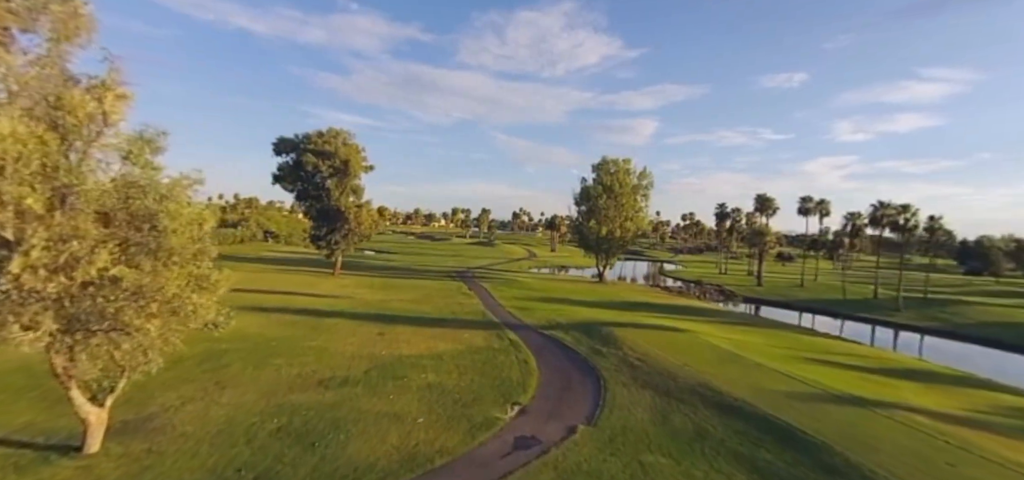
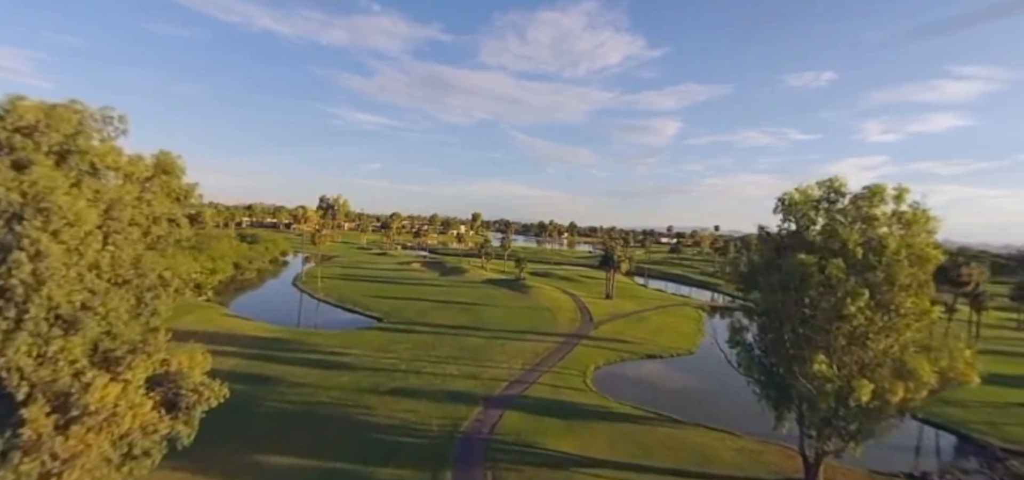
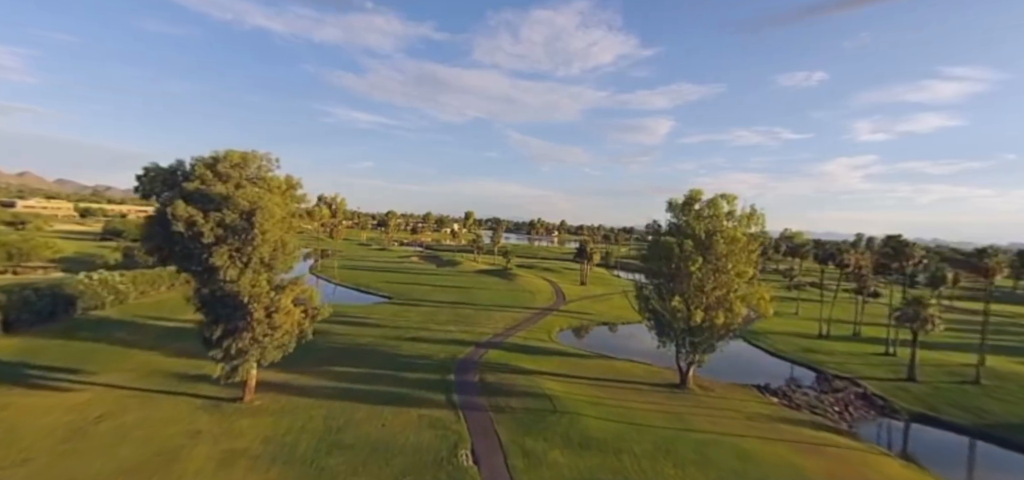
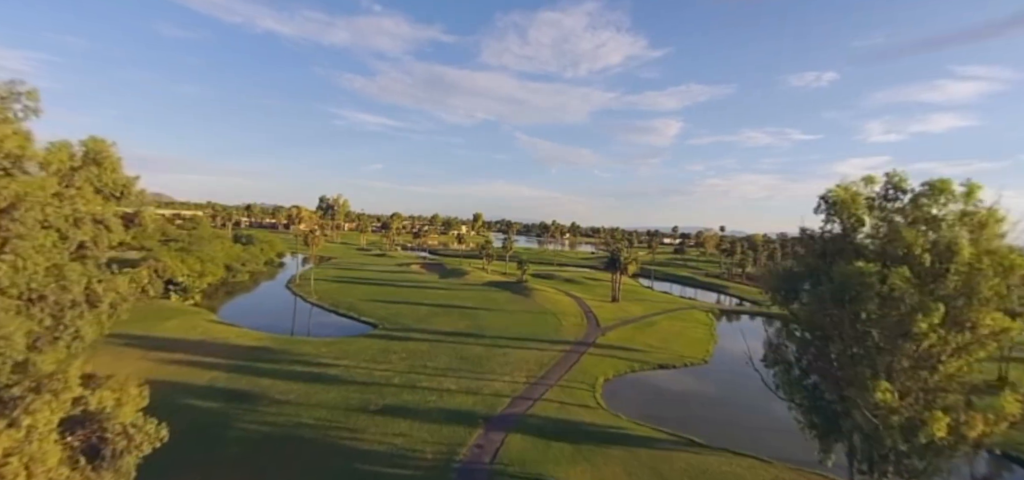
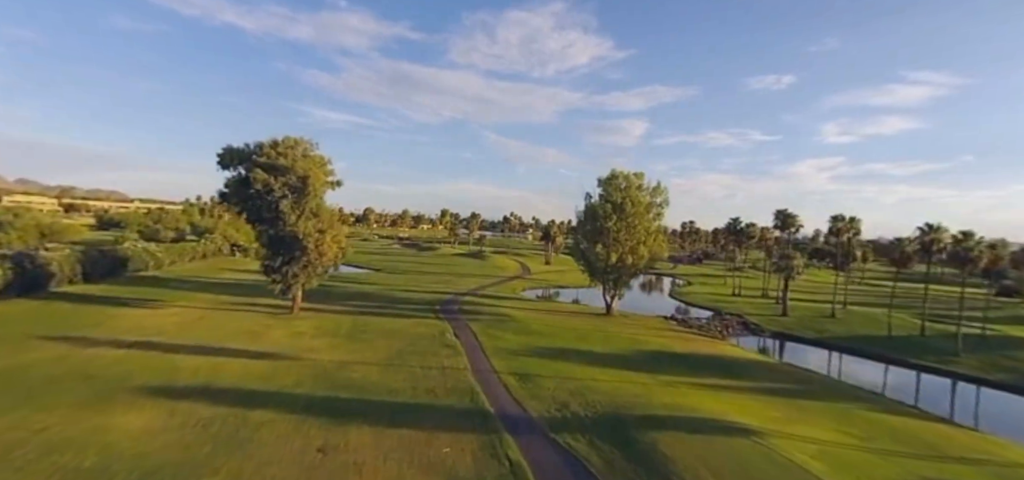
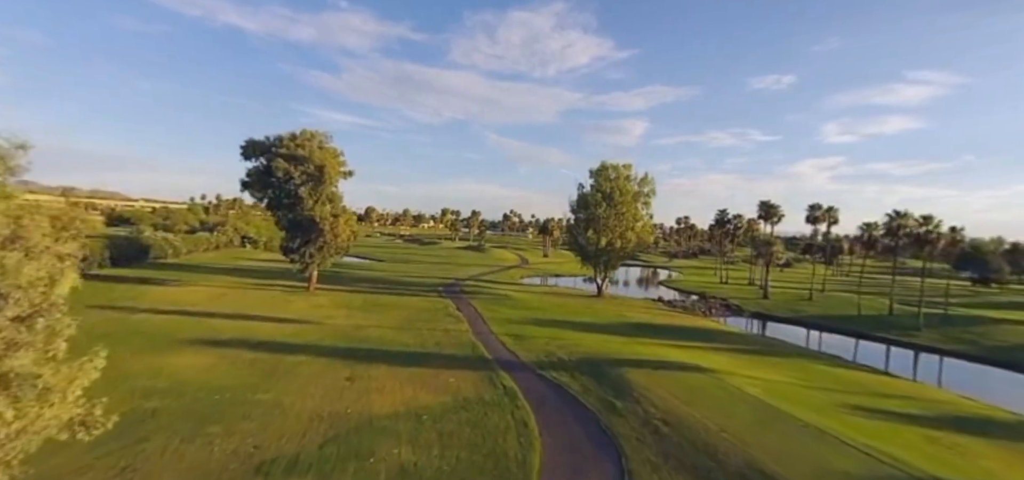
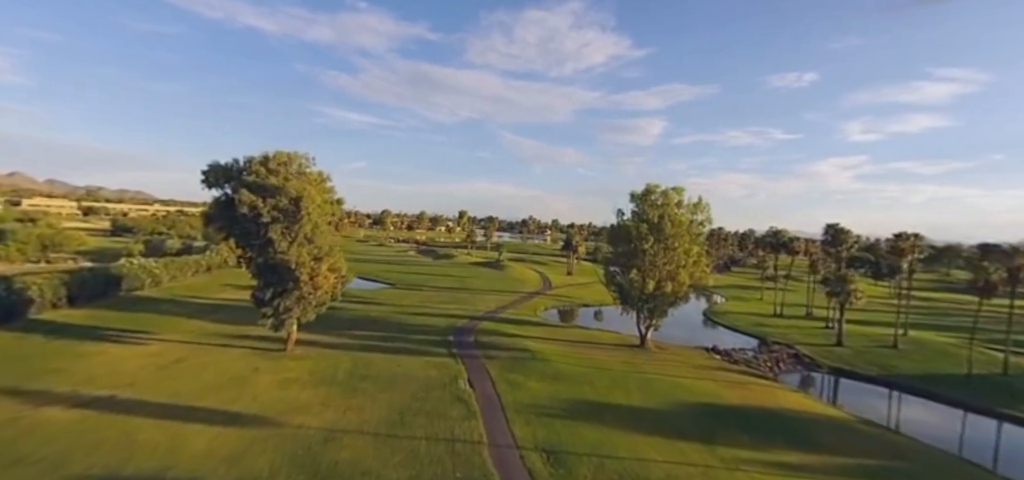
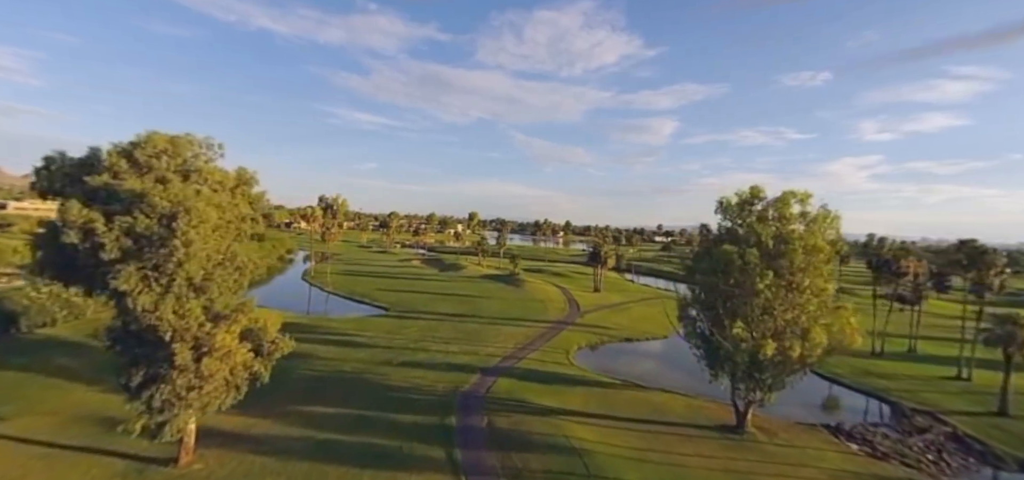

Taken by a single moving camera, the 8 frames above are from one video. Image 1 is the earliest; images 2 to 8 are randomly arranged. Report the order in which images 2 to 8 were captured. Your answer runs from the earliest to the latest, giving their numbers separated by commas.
6, 5, 7, 3, 8, 2, 4
